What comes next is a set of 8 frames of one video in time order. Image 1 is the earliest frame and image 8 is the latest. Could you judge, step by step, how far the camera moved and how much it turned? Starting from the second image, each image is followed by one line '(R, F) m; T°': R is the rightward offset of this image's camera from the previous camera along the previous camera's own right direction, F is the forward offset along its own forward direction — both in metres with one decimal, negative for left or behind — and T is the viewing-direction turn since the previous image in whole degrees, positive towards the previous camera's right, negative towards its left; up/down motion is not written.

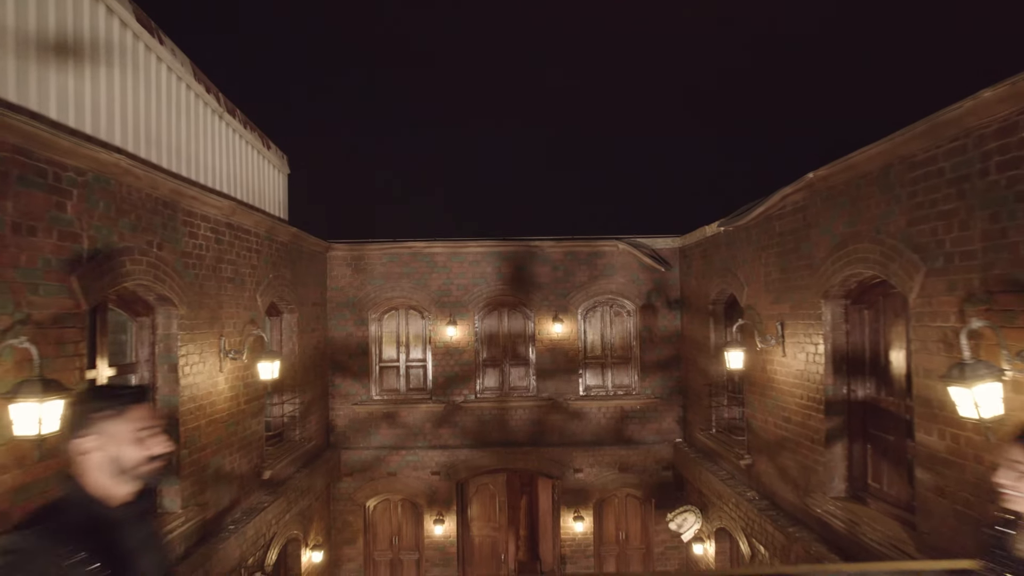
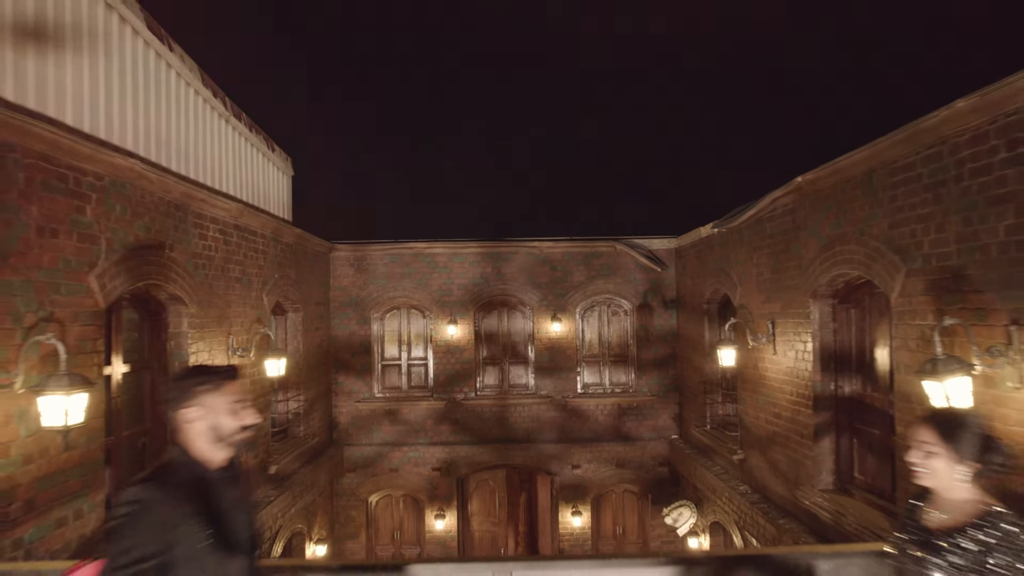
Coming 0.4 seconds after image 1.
(0.0, -0.2) m; 0°
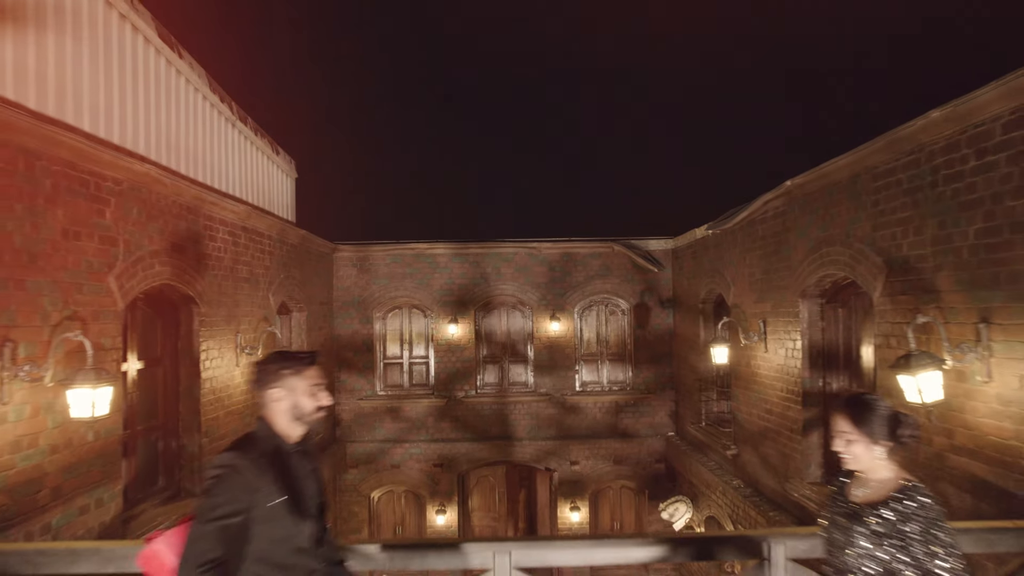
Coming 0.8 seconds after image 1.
(0.0, -0.2) m; 0°
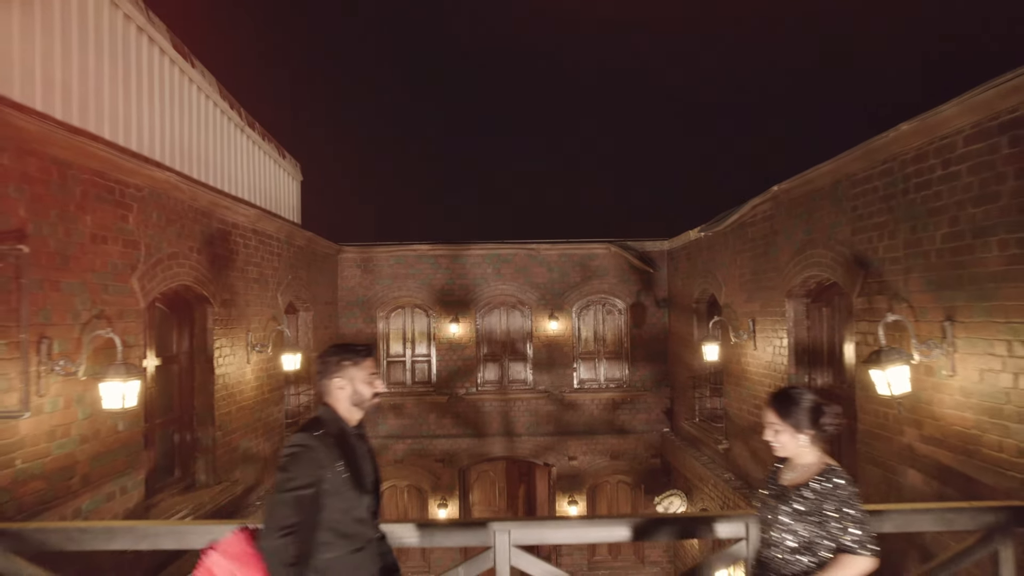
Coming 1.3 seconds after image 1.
(0.0, -0.3) m; 0°
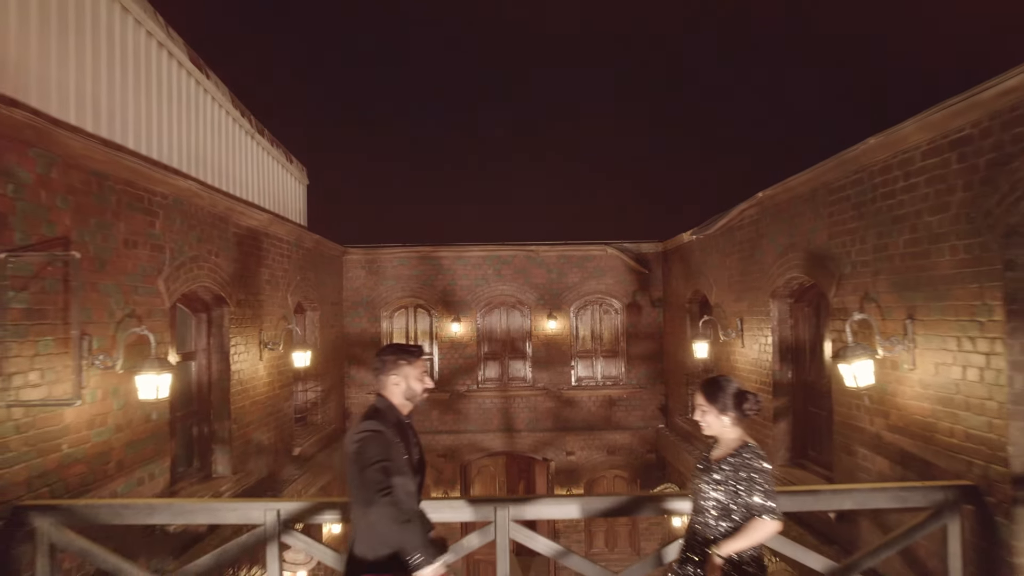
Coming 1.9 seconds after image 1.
(0.0, -0.4) m; 0°
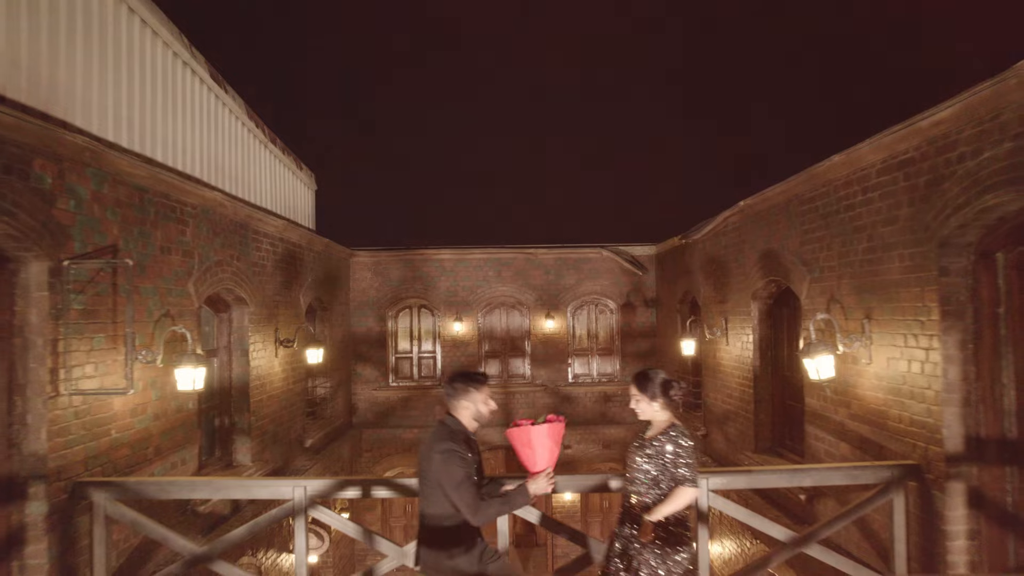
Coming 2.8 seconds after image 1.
(0.0, -0.5) m; 0°
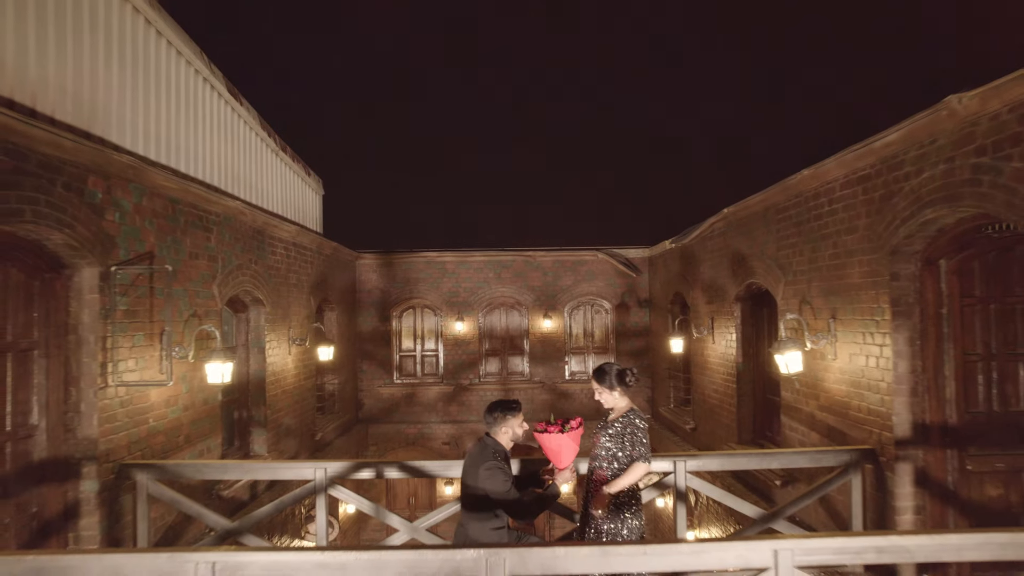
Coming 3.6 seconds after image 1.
(0.0, -0.5) m; 0°
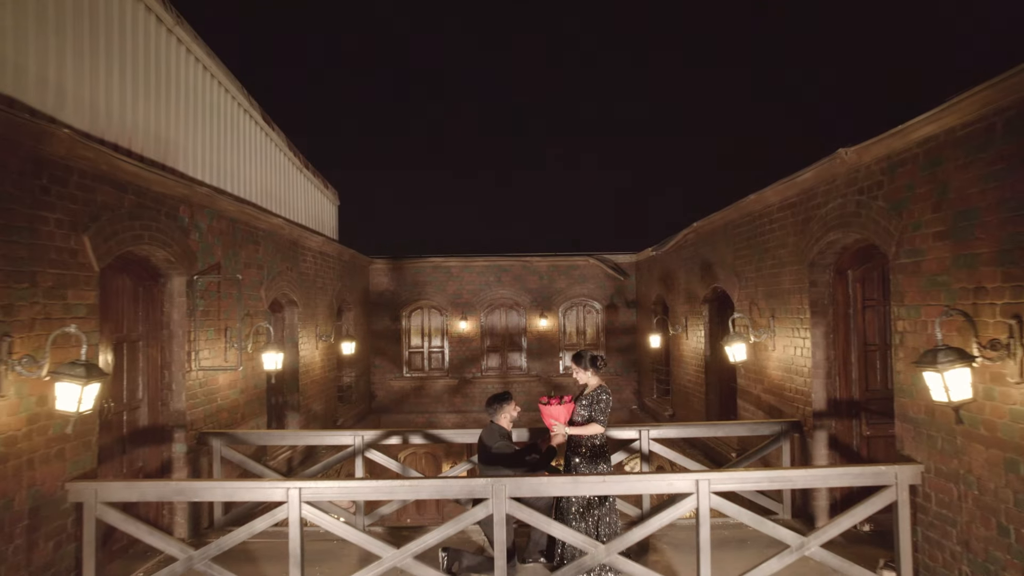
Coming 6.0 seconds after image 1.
(0.0, -1.1) m; 0°
